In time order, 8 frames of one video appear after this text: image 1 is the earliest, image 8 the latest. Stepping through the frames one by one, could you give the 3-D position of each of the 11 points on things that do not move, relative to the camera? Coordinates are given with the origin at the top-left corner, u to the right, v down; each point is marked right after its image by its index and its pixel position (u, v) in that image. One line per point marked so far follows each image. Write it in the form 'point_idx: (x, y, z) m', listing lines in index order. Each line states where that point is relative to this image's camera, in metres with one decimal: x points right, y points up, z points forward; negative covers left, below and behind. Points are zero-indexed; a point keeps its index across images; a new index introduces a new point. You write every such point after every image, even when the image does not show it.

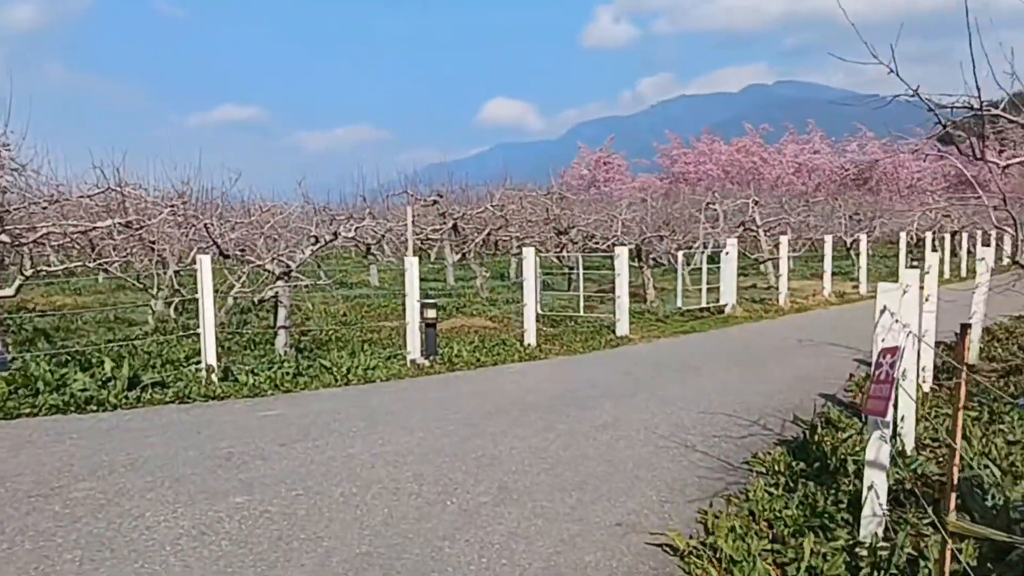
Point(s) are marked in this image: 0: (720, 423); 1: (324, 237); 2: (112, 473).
0: (+1.8, -1.1, +6.4) m
1: (-3.6, +1.0, +14.5) m
2: (-2.6, -1.2, +4.9) m
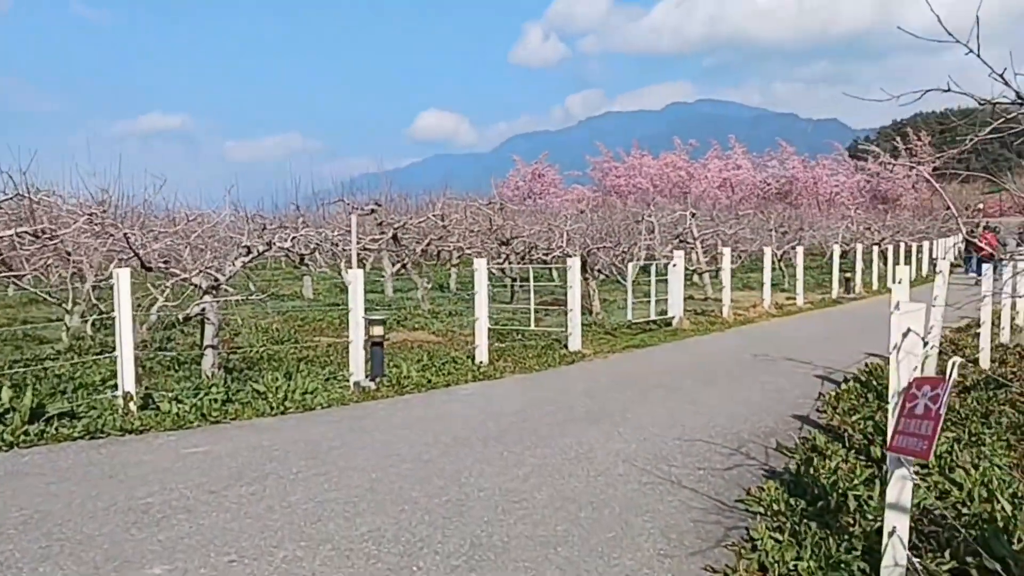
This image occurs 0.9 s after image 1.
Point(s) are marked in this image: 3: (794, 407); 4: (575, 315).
0: (+1.5, -1.3, +5.9) m
1: (-4.5, +0.7, +13.5) m
2: (-2.7, -1.3, +4.0) m
3: (+2.8, -1.2, +7.5) m
4: (+1.0, -0.4, +12.9) m
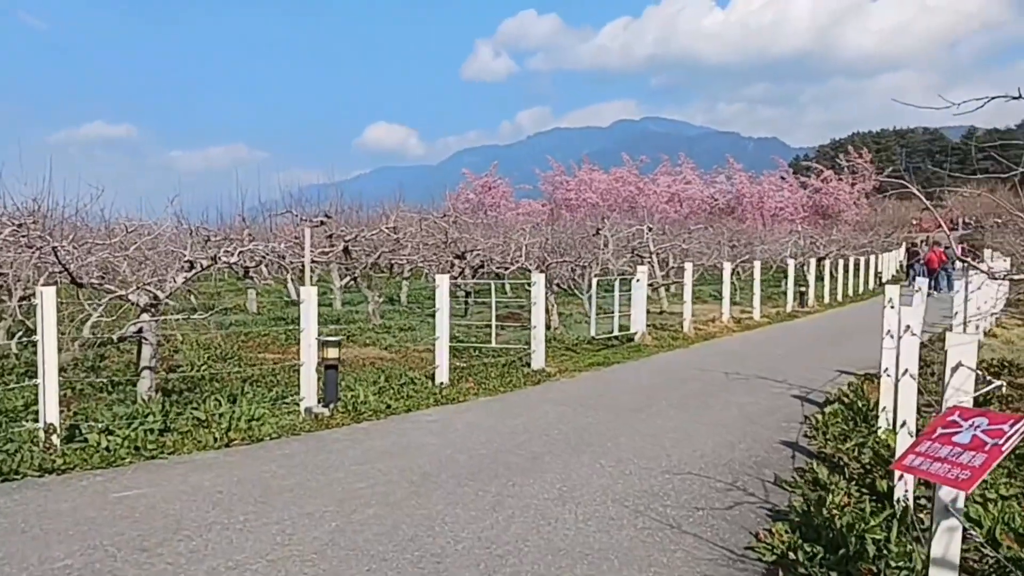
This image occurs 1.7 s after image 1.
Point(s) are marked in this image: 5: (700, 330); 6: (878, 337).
0: (+1.3, -1.4, +5.4) m
1: (-5.2, +0.4, +12.7) m
2: (-2.8, -1.4, +3.3) m
3: (+2.5, -1.3, +7.1) m
4: (+0.4, -0.7, +12.3) m
5: (+4.4, -1.0, +17.8) m
6: (+7.6, -1.1, +15.8) m
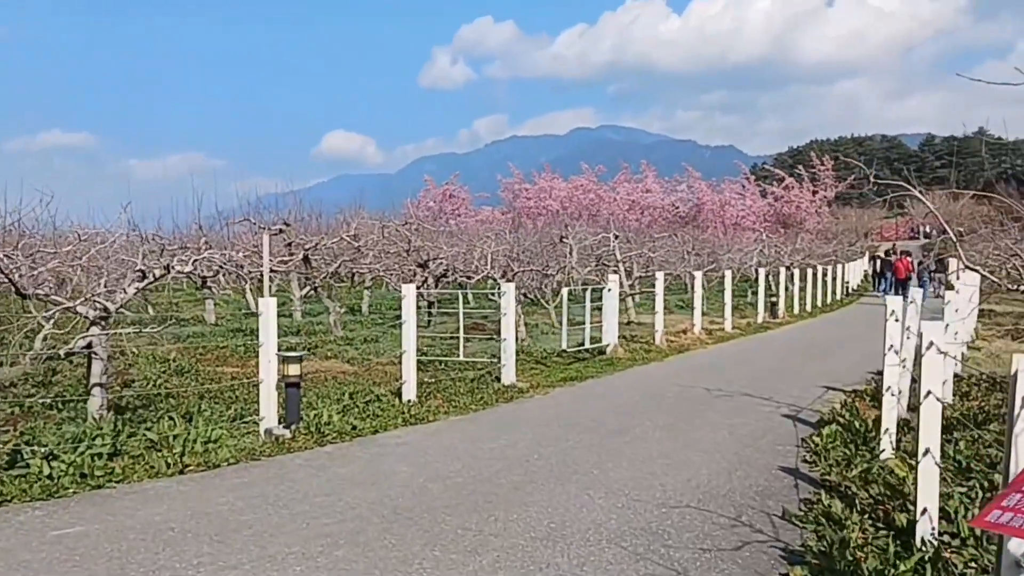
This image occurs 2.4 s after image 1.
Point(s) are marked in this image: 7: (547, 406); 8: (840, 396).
0: (+1.2, -1.5, +4.9) m
1: (-5.7, +0.3, +11.9) m
2: (-2.8, -1.5, +2.6) m
3: (+2.3, -1.5, +6.6) m
4: (-0.1, -0.9, +11.8) m
5: (+3.6, -1.2, +17.4) m
6: (+7.0, -1.3, +15.6) m
7: (+0.4, -1.5, +9.6) m
8: (+4.1, -1.5, +9.4) m
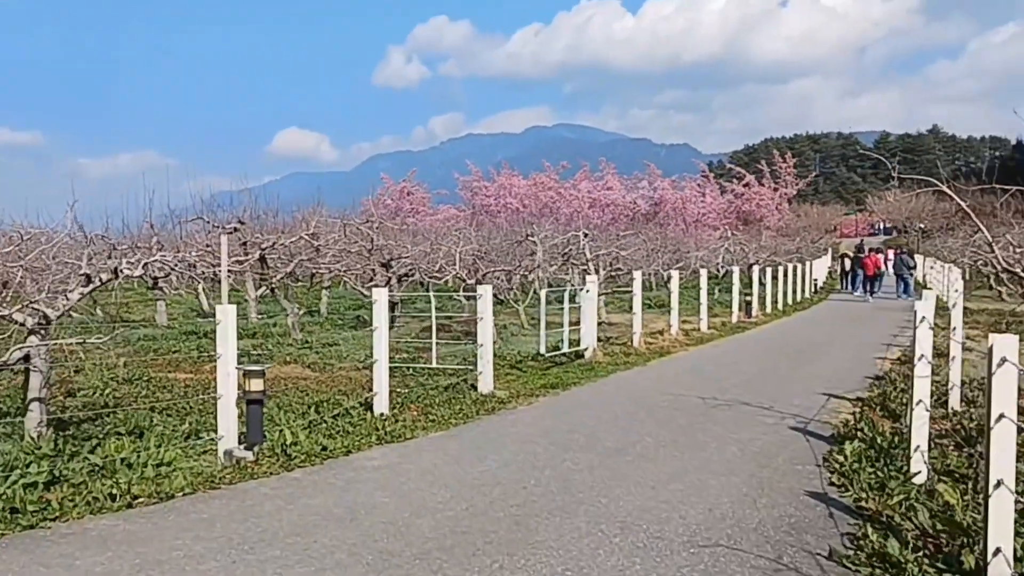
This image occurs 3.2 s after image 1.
0: (+1.2, -1.6, +4.3) m
1: (-6.0, +0.2, +10.8) m
2: (-2.6, -1.6, +1.7) m
3: (+2.3, -1.5, +6.0) m
4: (-0.4, -0.9, +11.1) m
5: (+3.0, -1.2, +16.9) m
6: (+6.5, -1.3, +15.2) m
7: (+0.3, -1.5, +8.9) m
8: (+3.9, -1.5, +8.8) m
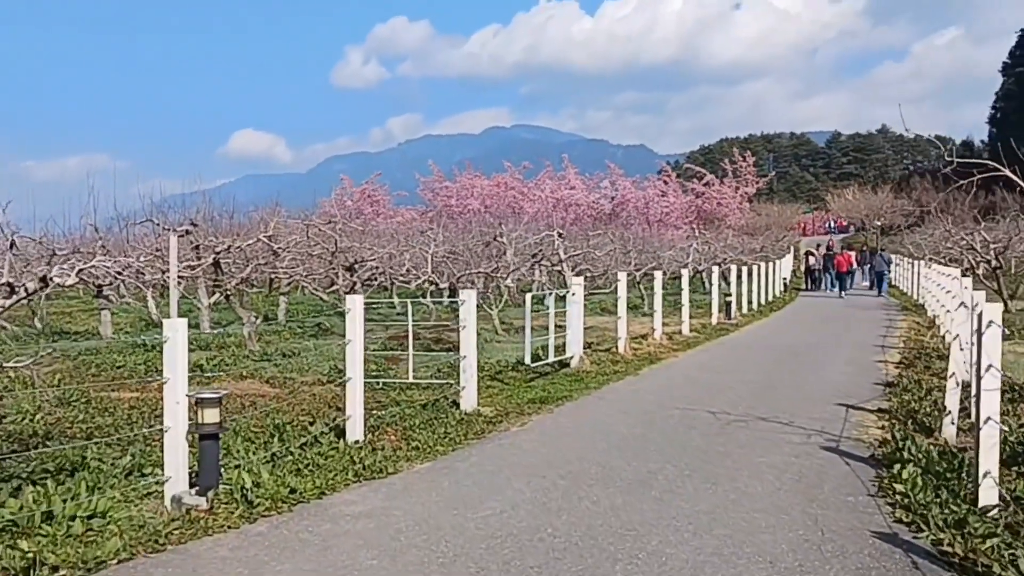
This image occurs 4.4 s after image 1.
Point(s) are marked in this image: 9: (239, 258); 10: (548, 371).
0: (+1.4, -1.6, +3.3) m
1: (-6.1, +0.1, +9.5) m
2: (-2.3, -1.7, +0.6) m
3: (+2.4, -1.5, +5.1) m
4: (-0.6, -1.0, +10.0) m
5: (+2.6, -1.3, +16.0) m
6: (+6.1, -1.3, +14.5) m
7: (+0.2, -1.6, +7.9) m
8: (+3.8, -1.5, +8.0) m
9: (-7.0, +0.8, +19.8) m
10: (+0.6, -1.4, +13.4) m
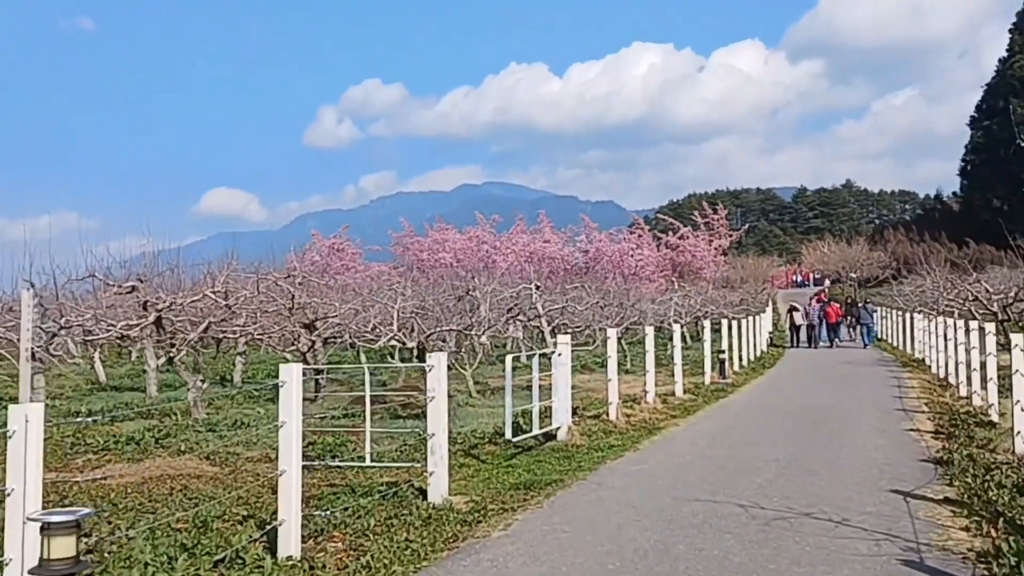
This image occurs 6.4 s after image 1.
0: (+1.4, -1.8, +1.5) m
1: (-6.4, -0.6, +7.5) m
2: (-2.2, -1.7, -1.3) m
3: (+2.3, -1.8, +3.4) m
4: (-0.8, -1.7, +8.2) m
5: (+2.1, -2.4, +14.2) m
6: (+5.7, -2.3, +12.9) m
7: (0.0, -2.1, +6.1) m
8: (+3.7, -2.0, +6.3) m
9: (-7.6, -0.7, +17.8) m
10: (+0.3, -2.4, +11.6) m
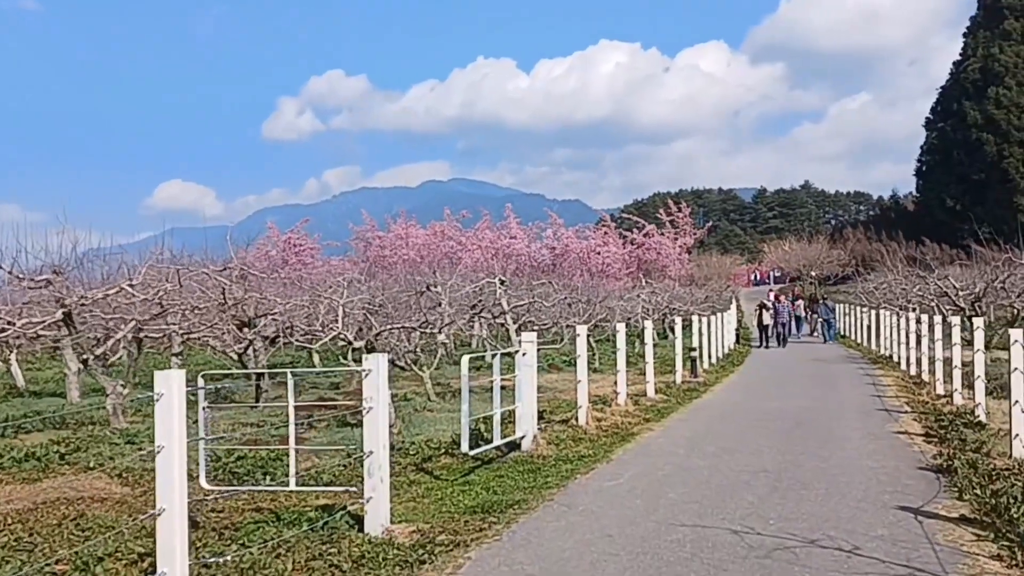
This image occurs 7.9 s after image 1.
0: (+1.3, -1.7, +0.3) m
1: (-6.7, -0.5, +5.9) m
2: (-2.1, -1.6, -2.7) m
3: (+2.1, -1.8, +2.2) m
4: (-1.2, -1.6, +6.9) m
5: (+1.4, -2.3, +13.0) m
6: (+5.1, -2.1, +11.9) m
7: (-0.3, -2.0, +4.8) m
8: (+3.3, -1.9, +5.2) m
9: (-8.4, -0.6, +16.2) m
10: (-0.3, -2.3, +10.3) m
